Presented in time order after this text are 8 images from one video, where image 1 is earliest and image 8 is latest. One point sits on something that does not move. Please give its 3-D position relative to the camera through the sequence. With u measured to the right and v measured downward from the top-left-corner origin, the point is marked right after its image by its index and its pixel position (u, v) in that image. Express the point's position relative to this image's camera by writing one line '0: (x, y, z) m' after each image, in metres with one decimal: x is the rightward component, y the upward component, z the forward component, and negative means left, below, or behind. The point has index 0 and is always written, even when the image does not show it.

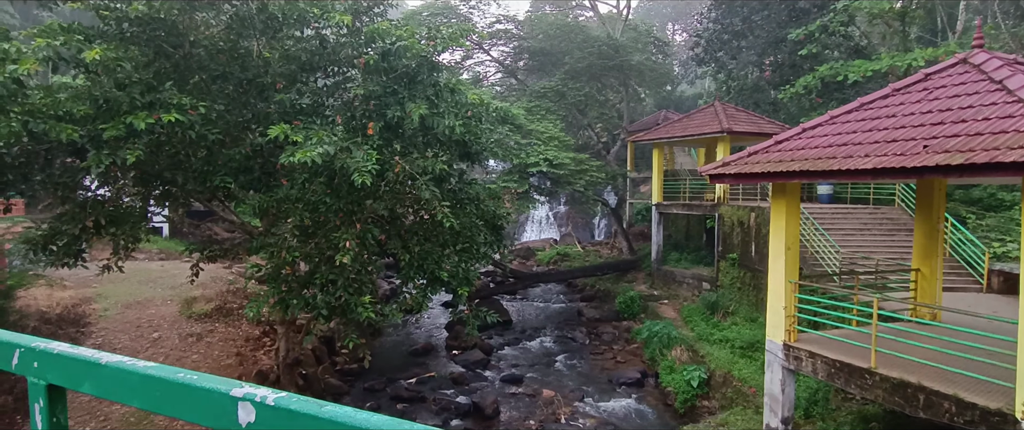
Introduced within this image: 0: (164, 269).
0: (-9.4, -1.5, +14.5) m
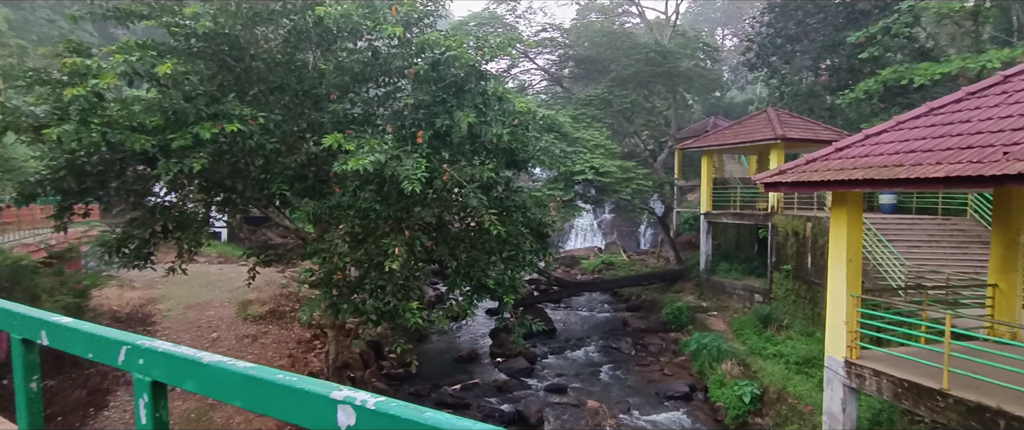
0: (-8.2, -1.6, +15.2) m
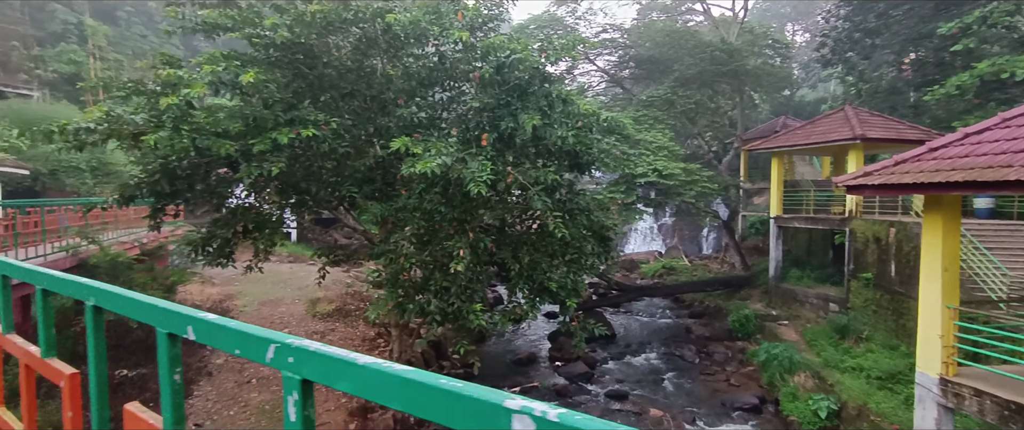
0: (-6.5, -1.6, +15.9) m
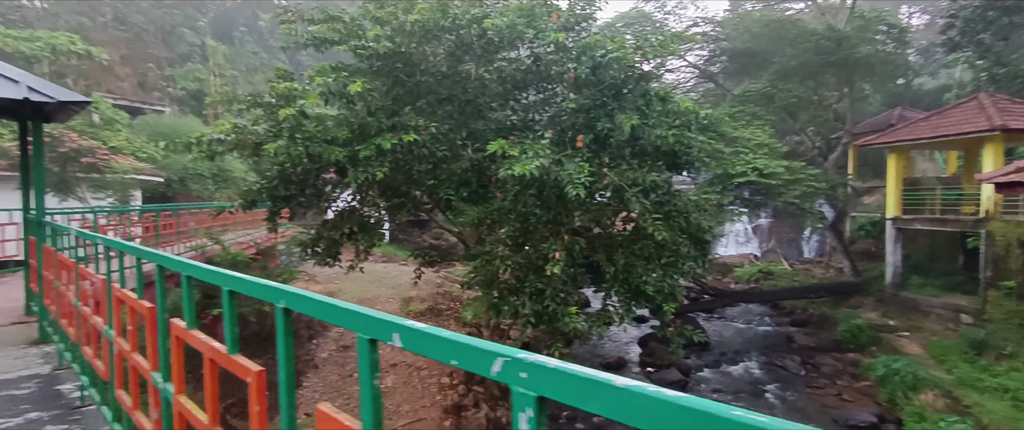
0: (-3.9, -1.7, +16.6) m
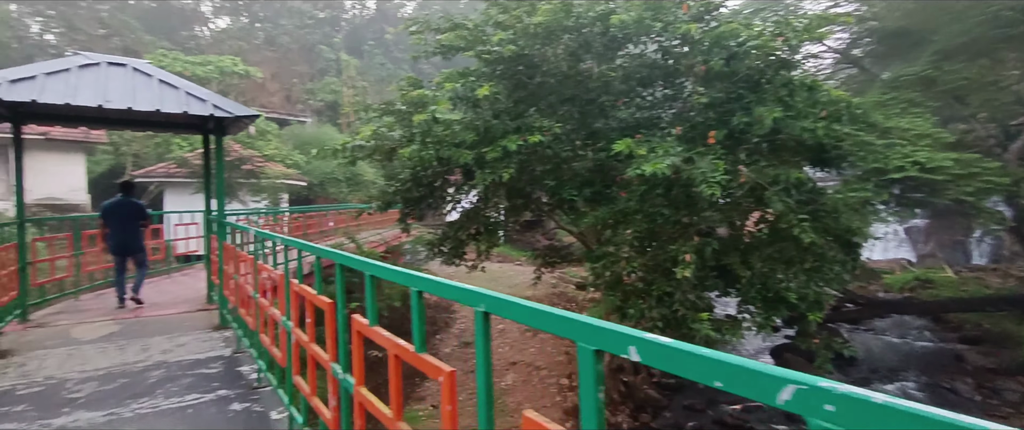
0: (-0.2, -1.7, +17.0) m
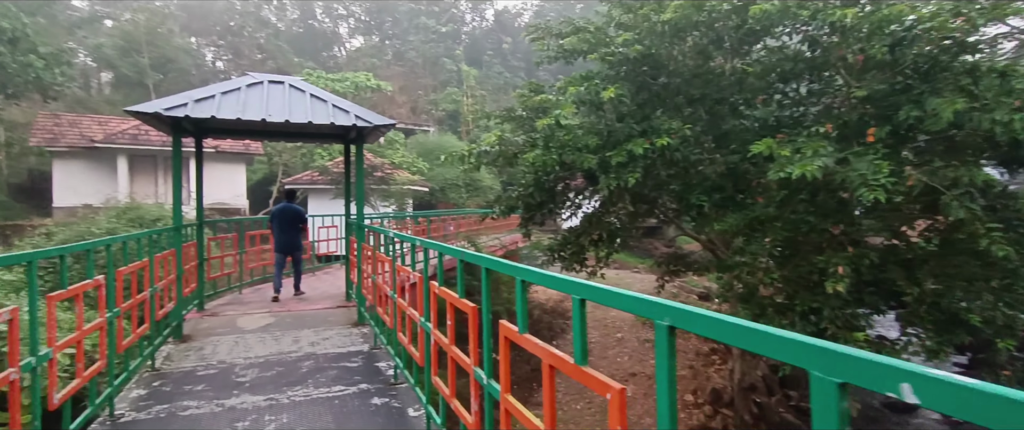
0: (+3.4, -1.9, +16.5) m
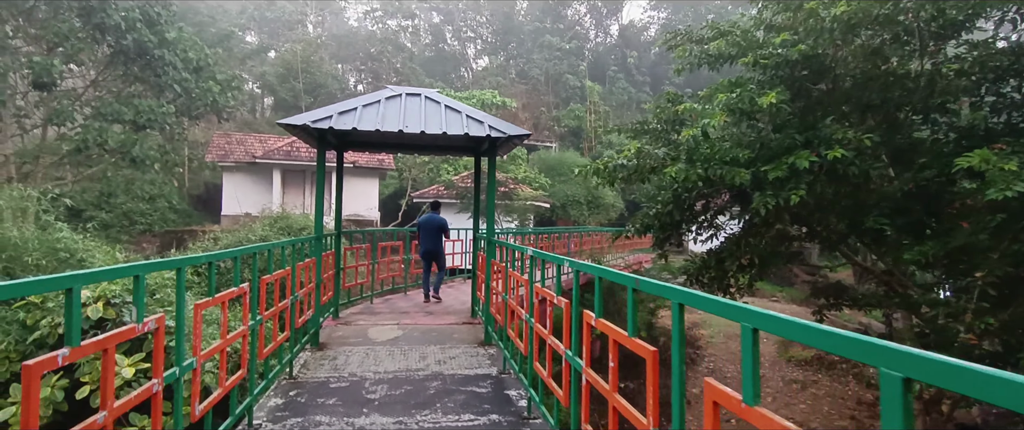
0: (+6.9, -2.5, +15.0) m
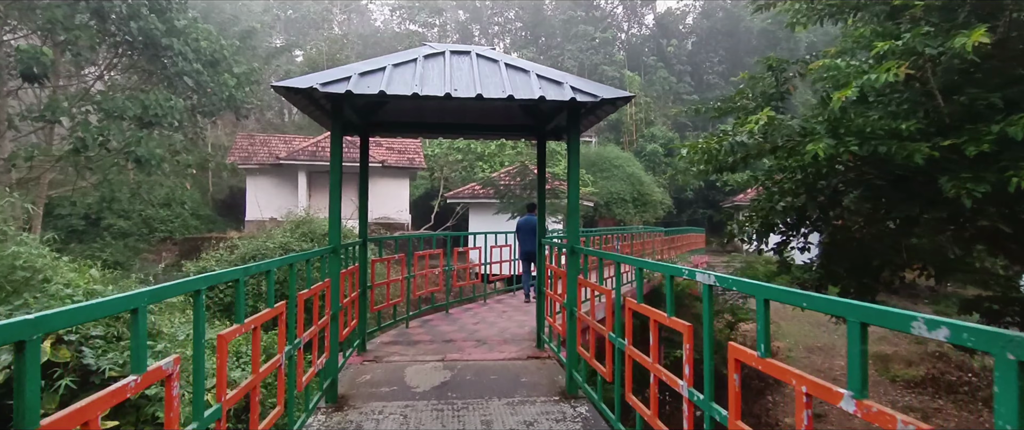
0: (+8.1, -2.4, +13.1) m
